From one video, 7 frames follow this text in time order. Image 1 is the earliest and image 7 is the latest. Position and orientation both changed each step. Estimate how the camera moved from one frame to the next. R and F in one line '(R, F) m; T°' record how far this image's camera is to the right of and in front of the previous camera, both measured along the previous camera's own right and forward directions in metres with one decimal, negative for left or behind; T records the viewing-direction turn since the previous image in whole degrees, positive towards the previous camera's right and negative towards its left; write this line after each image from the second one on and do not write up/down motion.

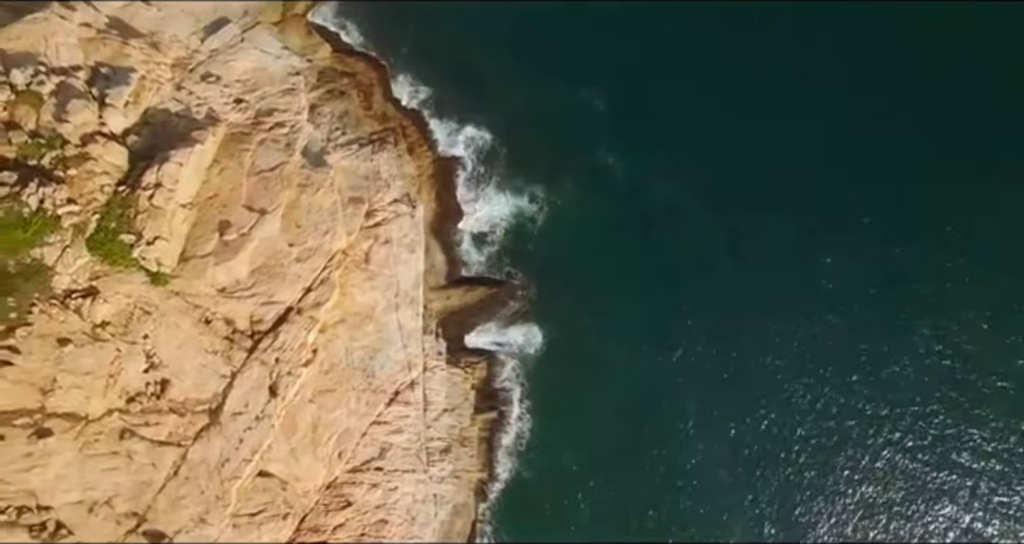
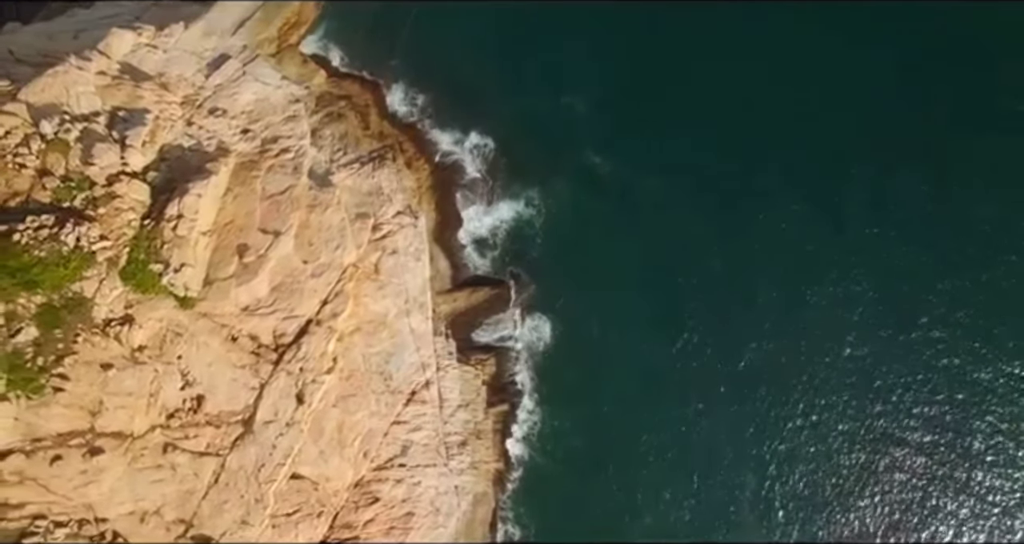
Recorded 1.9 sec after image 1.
(0.0, -2.7) m; 0°
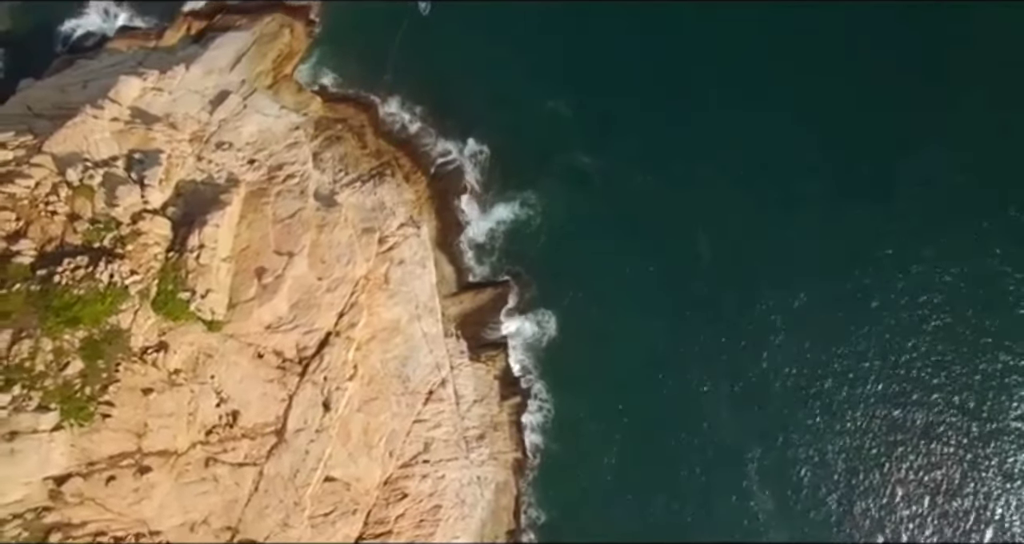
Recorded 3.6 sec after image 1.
(-0.1, -2.7) m; 0°
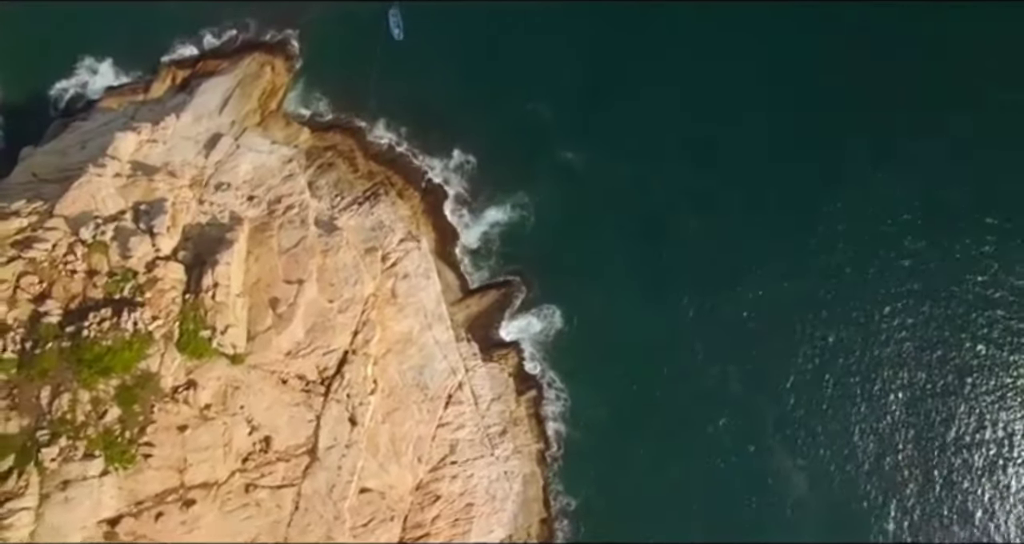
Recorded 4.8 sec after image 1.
(0.0, -1.9) m; 0°
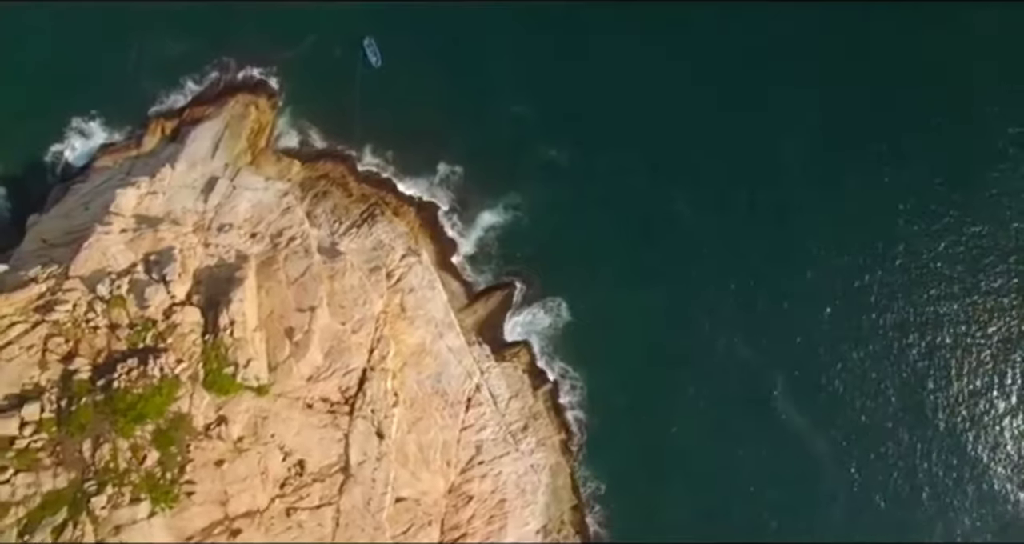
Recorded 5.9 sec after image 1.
(0.0, -1.7) m; 0°
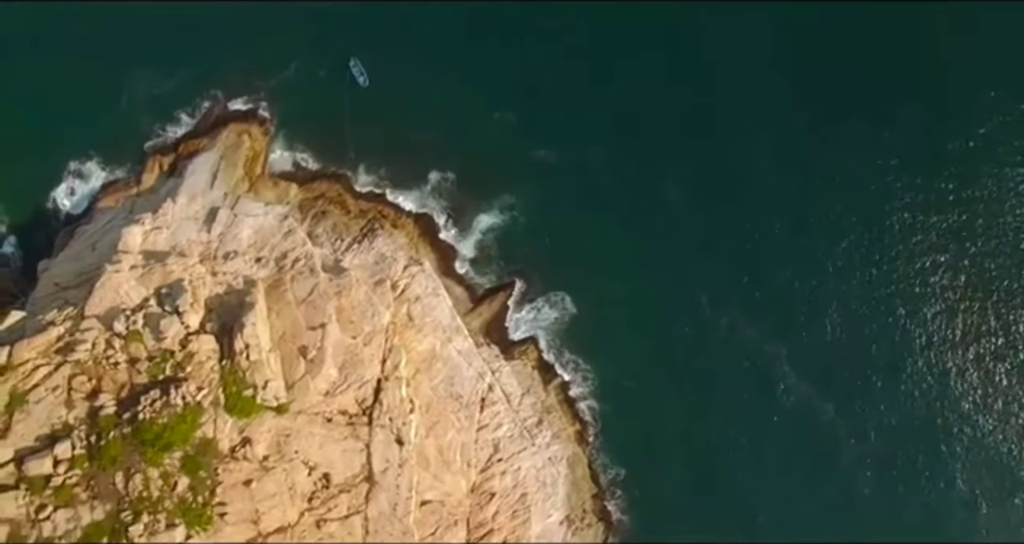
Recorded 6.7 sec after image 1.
(0.0, -1.3) m; 0°
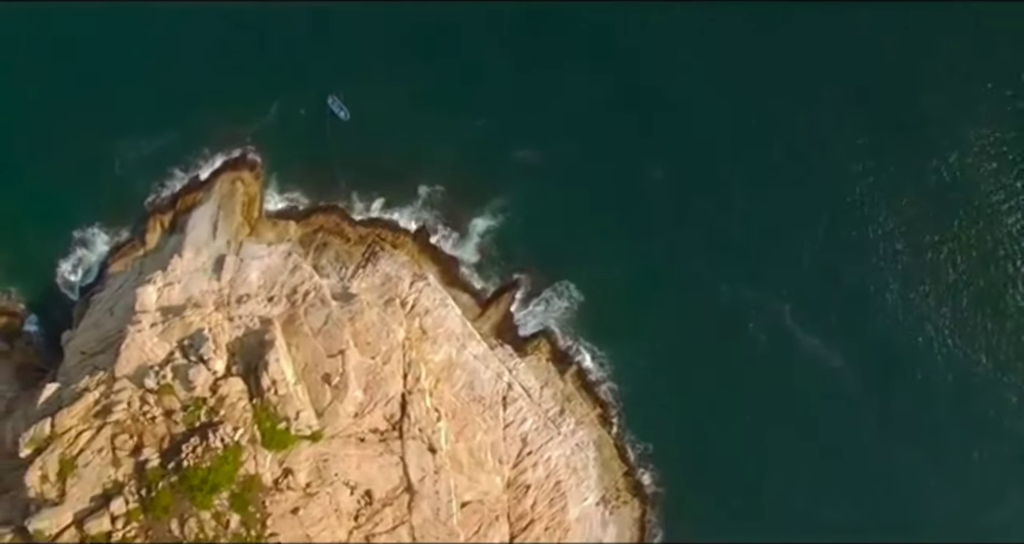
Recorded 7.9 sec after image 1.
(+0.1, -1.9) m; 0°
